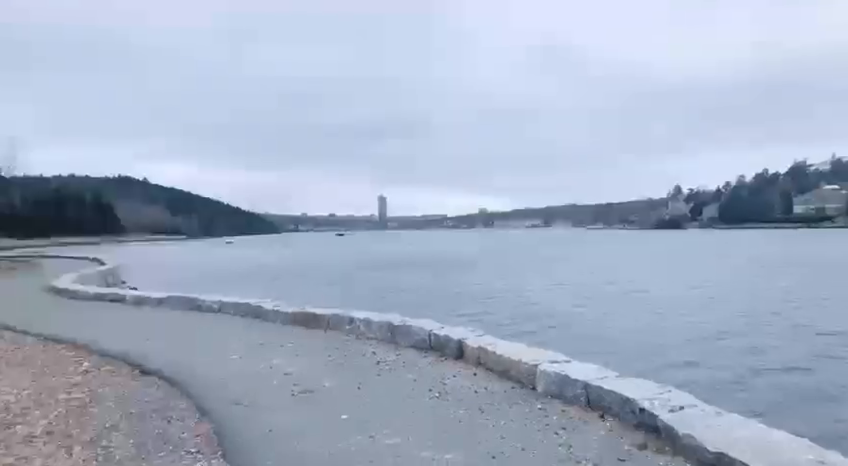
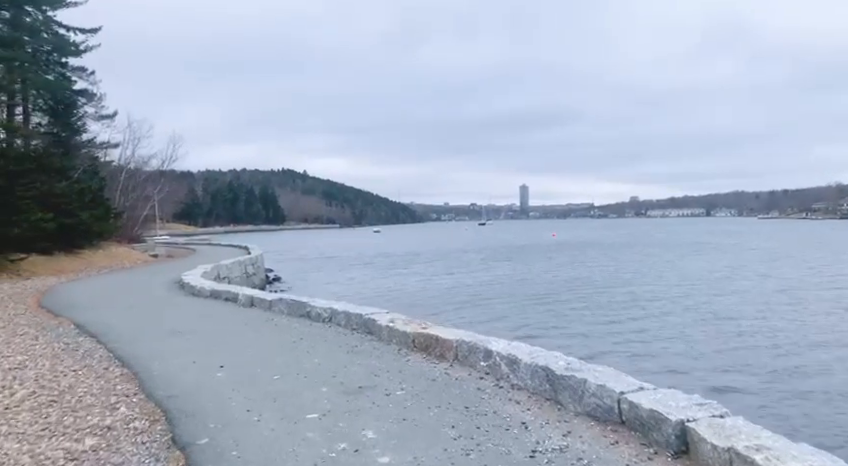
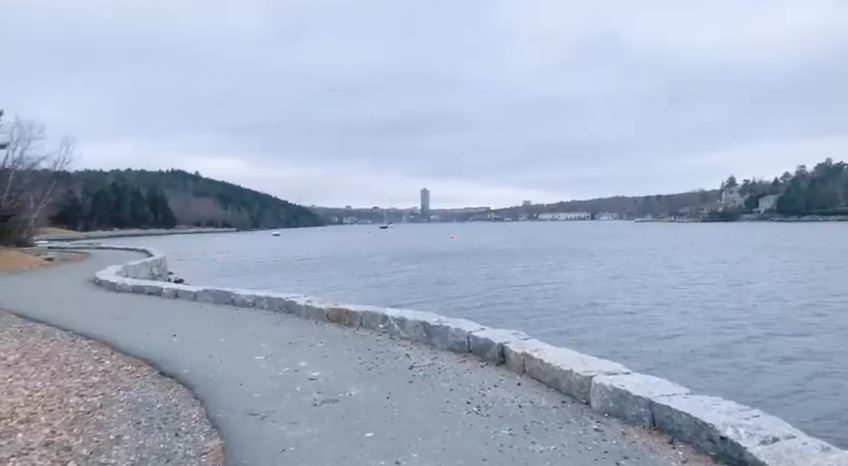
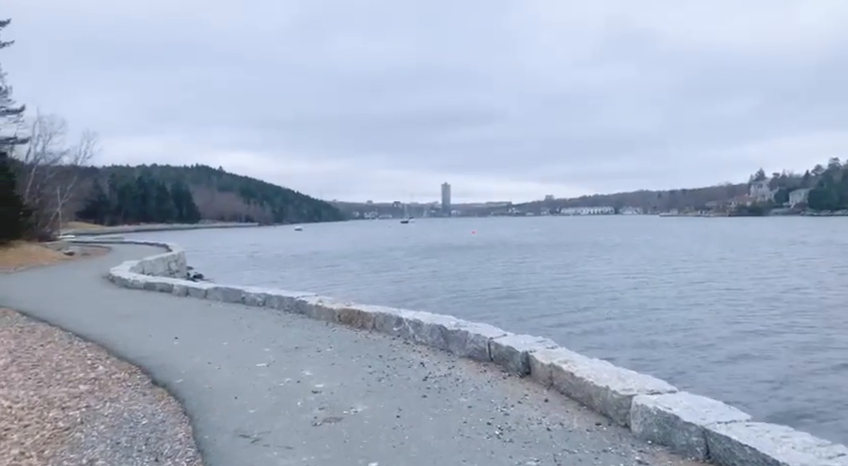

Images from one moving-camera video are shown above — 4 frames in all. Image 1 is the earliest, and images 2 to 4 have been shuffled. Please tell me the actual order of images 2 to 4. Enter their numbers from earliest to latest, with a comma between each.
3, 4, 2
